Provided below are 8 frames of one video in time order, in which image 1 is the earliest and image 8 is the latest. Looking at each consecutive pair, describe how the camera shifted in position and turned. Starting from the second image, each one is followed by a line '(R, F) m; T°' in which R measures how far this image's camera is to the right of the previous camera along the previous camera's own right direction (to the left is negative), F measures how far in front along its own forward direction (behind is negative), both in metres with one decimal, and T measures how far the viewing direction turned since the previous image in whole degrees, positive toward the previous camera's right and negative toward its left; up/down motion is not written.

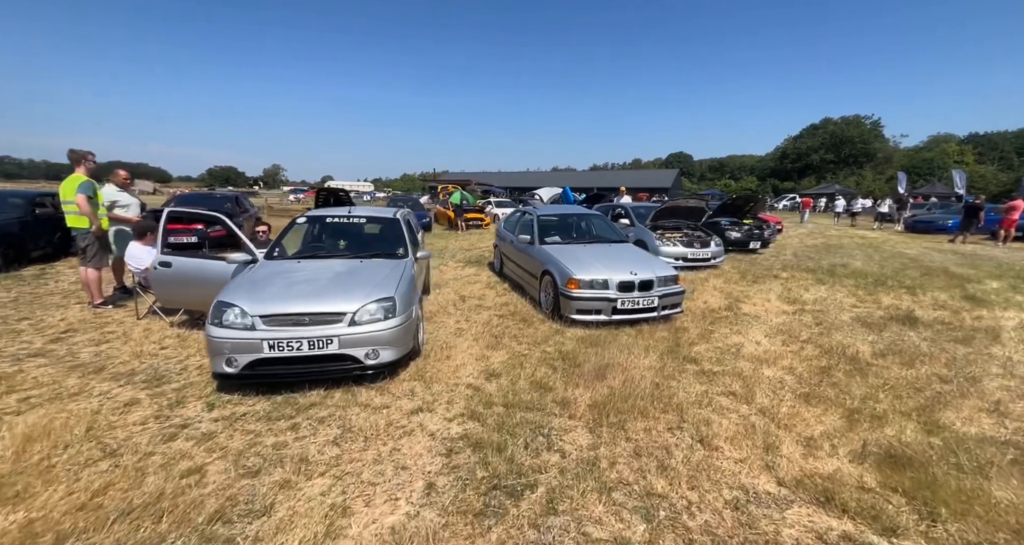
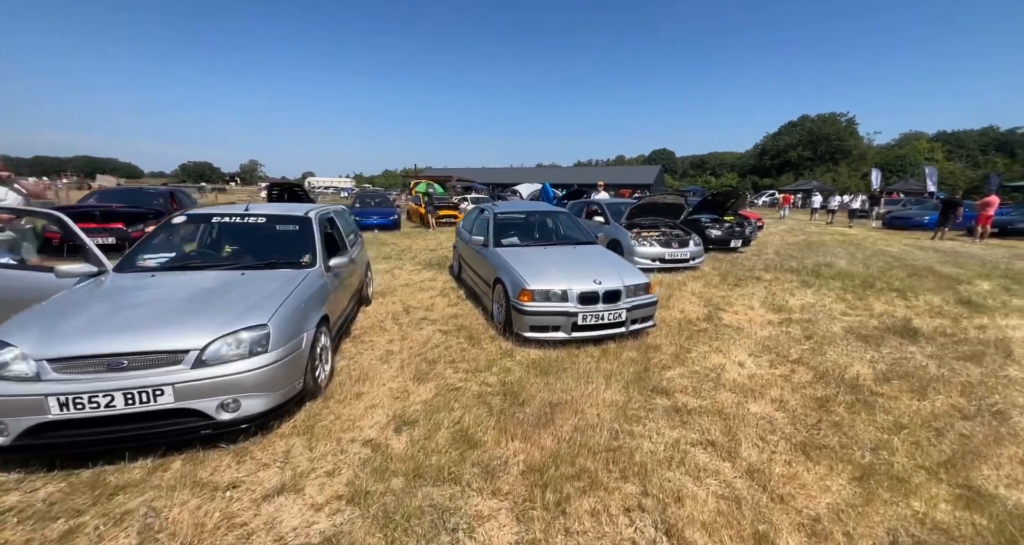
(+0.4, +0.7) m; +2°
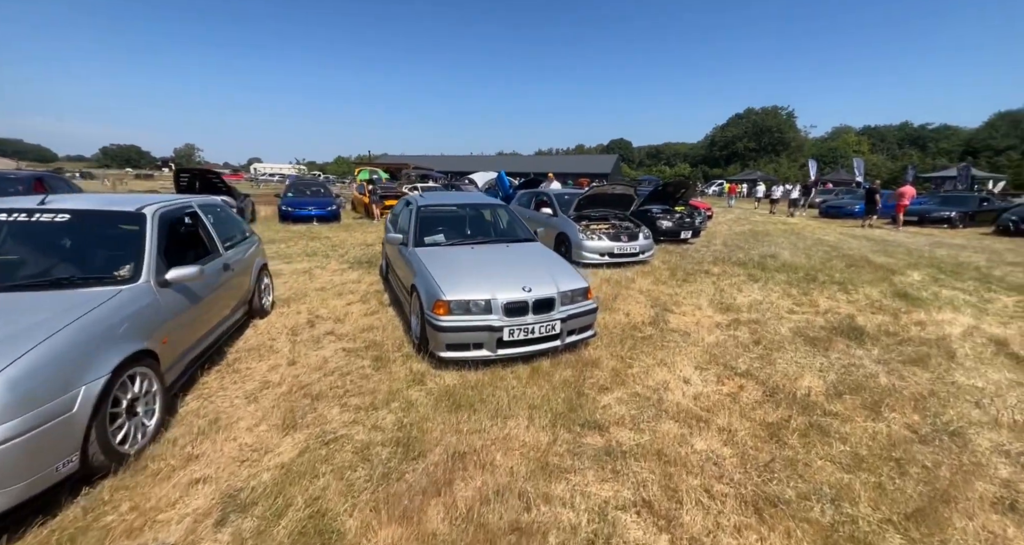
(+0.4, +0.6) m; +6°
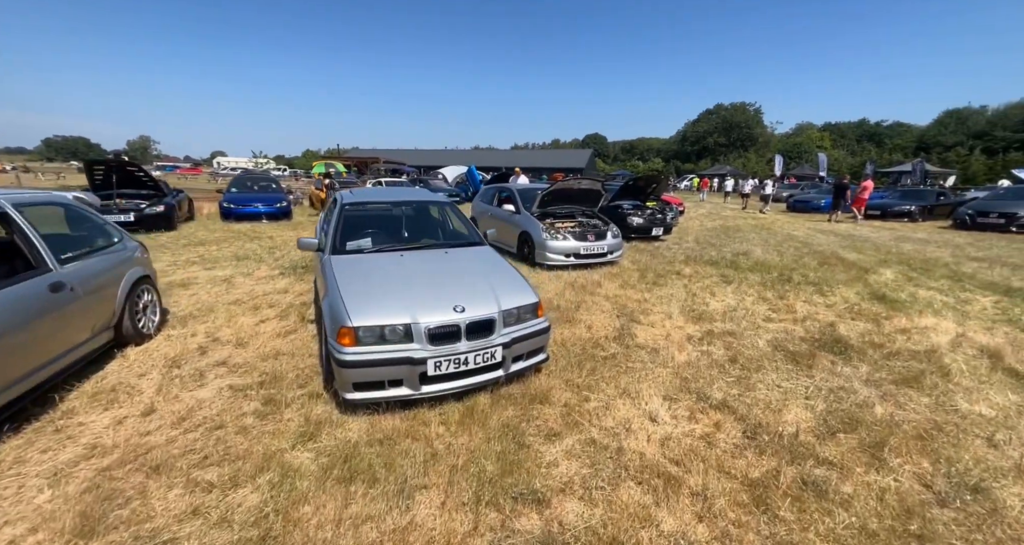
(+0.3, +0.6) m; +3°
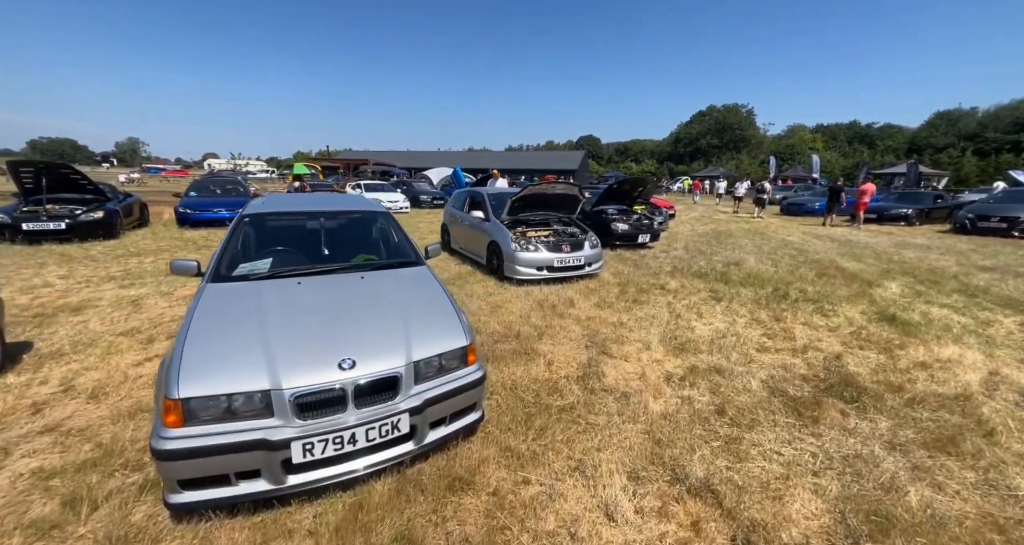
(+0.5, +0.7) m; +1°
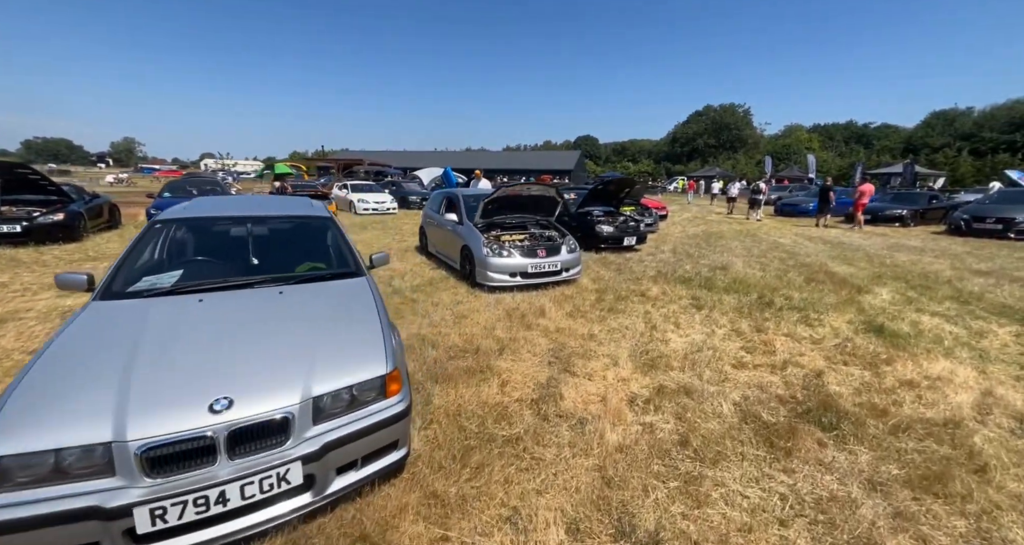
(+0.4, +0.3) m; 0°
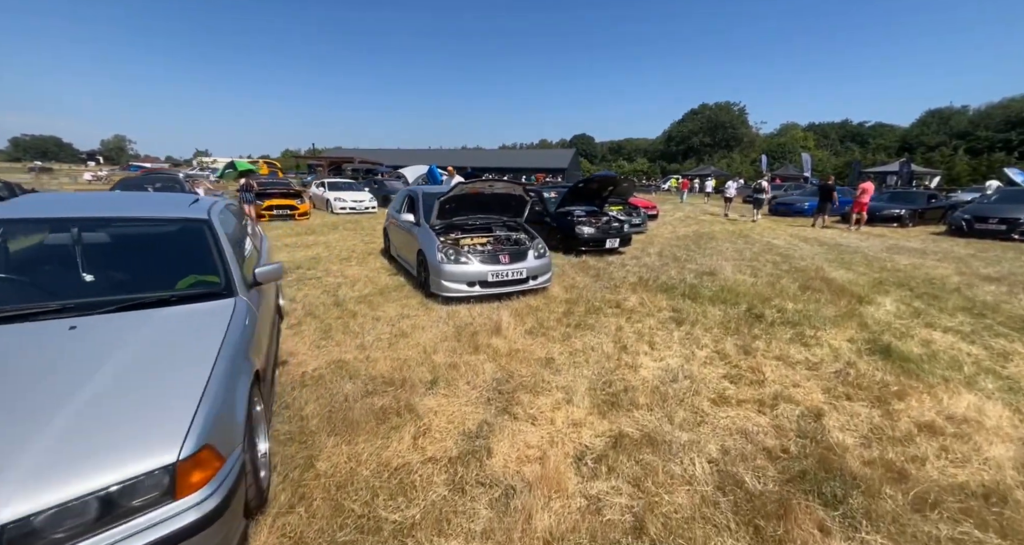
(+0.5, +0.7) m; +1°
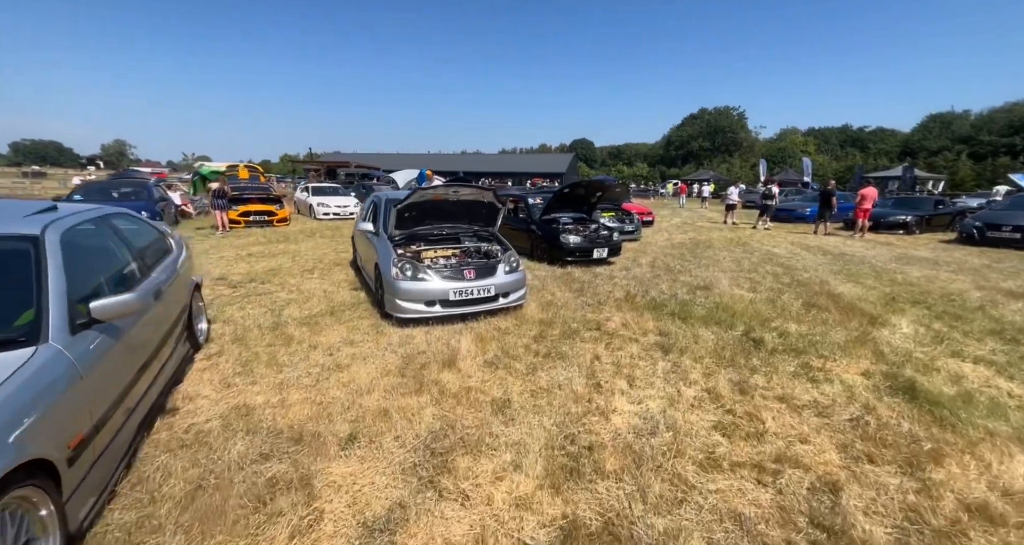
(+0.4, +0.6) m; 0°
